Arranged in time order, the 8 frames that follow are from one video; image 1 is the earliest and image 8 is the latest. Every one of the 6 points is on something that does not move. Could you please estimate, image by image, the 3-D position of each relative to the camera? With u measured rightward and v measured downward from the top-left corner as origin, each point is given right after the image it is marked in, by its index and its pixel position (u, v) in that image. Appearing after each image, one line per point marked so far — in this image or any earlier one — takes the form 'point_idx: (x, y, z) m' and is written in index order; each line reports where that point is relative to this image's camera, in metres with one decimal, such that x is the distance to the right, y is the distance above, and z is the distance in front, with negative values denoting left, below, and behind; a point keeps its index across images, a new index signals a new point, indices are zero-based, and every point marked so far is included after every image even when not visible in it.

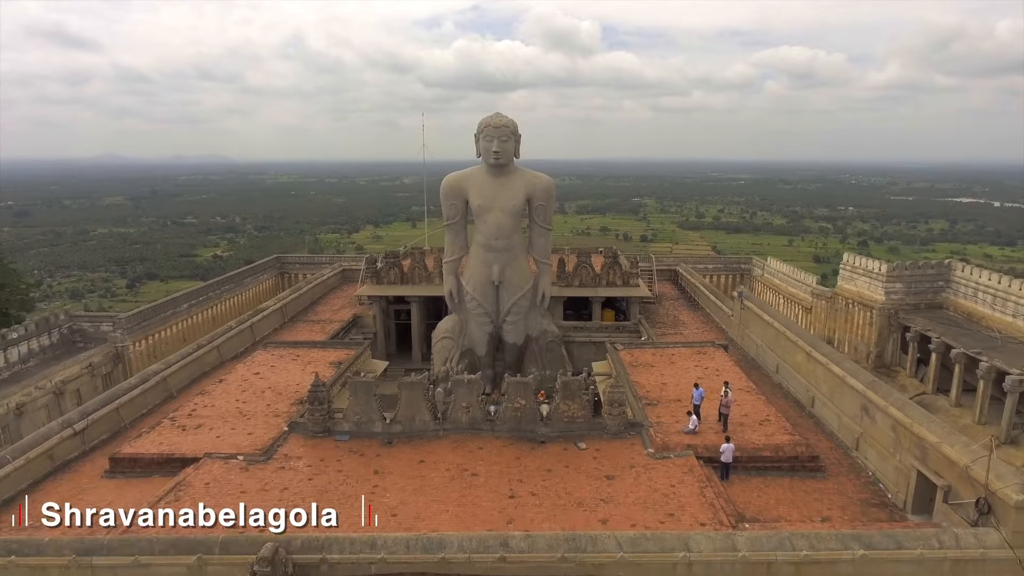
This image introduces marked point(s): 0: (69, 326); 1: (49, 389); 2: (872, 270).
0: (-9.6, -0.8, +14.5) m
1: (-8.6, -1.9, +12.3) m
2: (+7.7, +0.4, +14.2) m
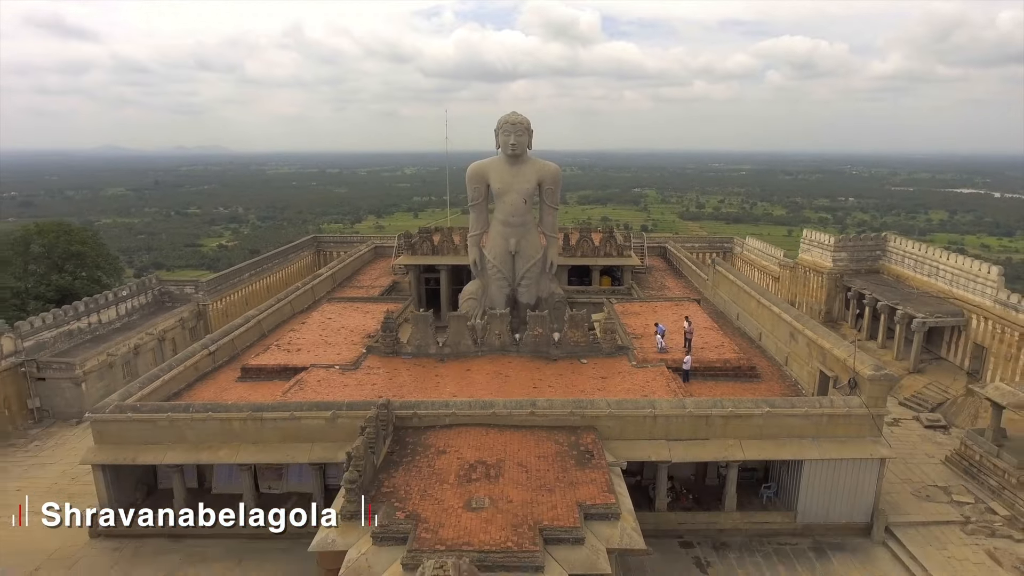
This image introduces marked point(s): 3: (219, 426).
0: (-9.2, 0.0, +17.5) m
1: (-8.3, -1.1, +15.3) m
2: (+8.1, +1.2, +17.1) m
3: (-3.8, -1.8, +8.6) m
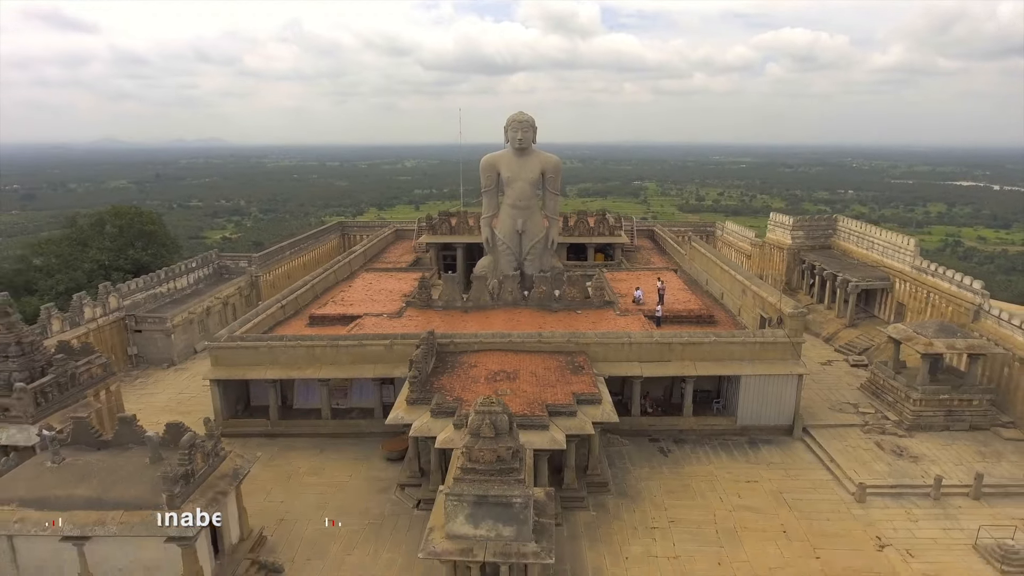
0: (-9.0, +0.7, +20.4) m
1: (-8.0, -0.3, +18.2) m
2: (+8.3, +2.0, +20.1) m
3: (-3.6, -1.1, +11.6) m
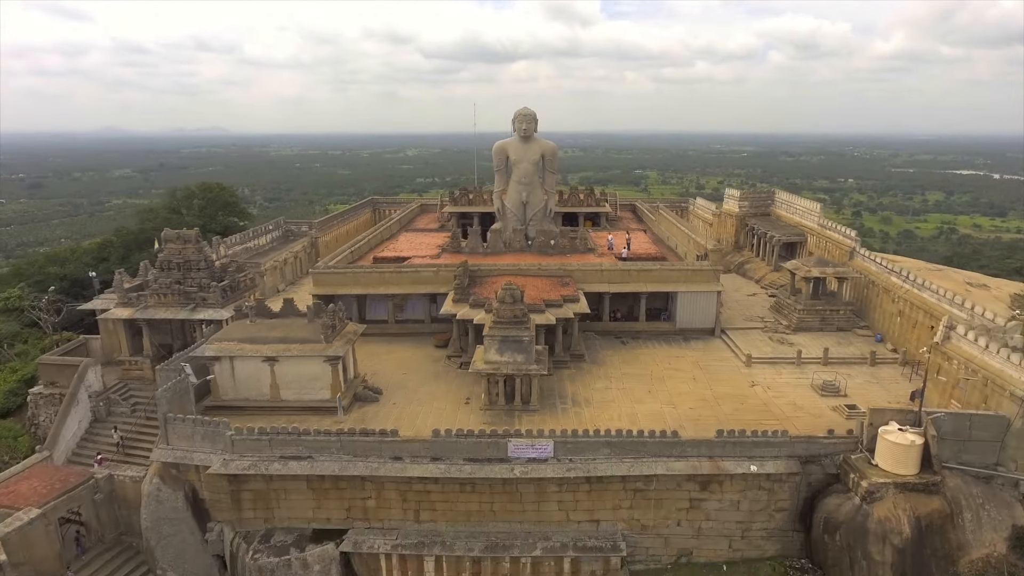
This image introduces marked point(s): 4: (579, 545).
0: (-8.8, +2.3, +25.7) m
1: (-7.8, +1.2, +23.5) m
2: (+8.5, +3.5, +25.3) m
3: (-3.4, +0.3, +16.9) m
4: (+1.1, -4.3, +11.1) m
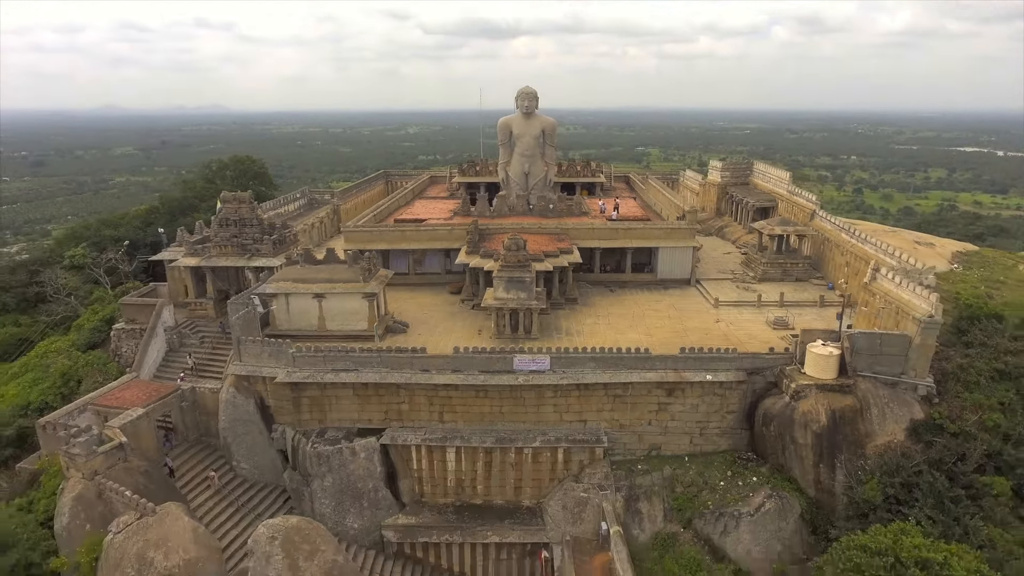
0: (-8.7, +3.9, +28.3) m
1: (-7.7, +2.7, +26.2) m
2: (+8.6, +5.1, +27.8) m
3: (-3.3, +1.6, +19.6) m
4: (+1.2, -3.1, +13.9) m
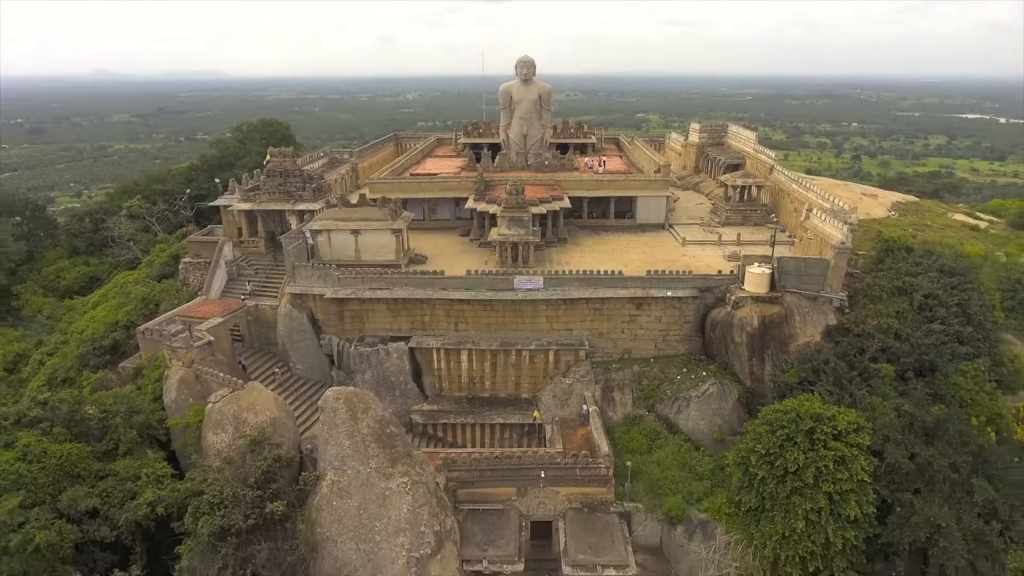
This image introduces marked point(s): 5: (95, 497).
0: (-8.7, +6.3, +31.6) m
1: (-7.7, +5.0, +29.5) m
2: (+8.6, +7.5, +31.1) m
3: (-3.3, +3.6, +23.0) m
4: (+1.3, -1.4, +17.5) m
5: (-7.9, -4.0, +12.7) m
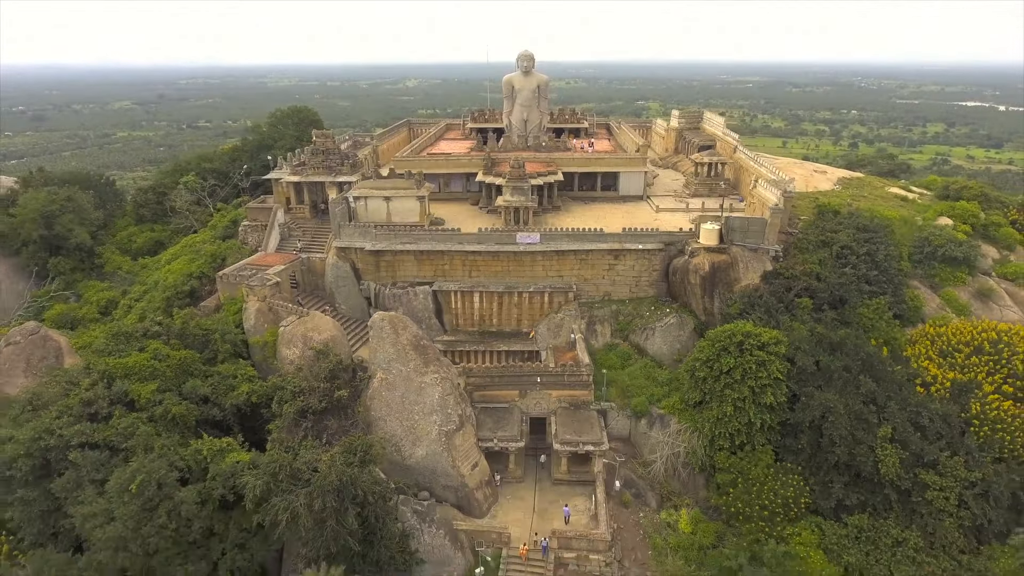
0: (-8.6, +8.0, +35.8) m
1: (-7.6, +6.7, +33.8) m
2: (+8.7, +9.2, +35.3) m
3: (-3.2, +5.2, +27.2) m
4: (+1.3, +0.1, +21.9) m
5: (-7.8, -2.5, +17.1) m
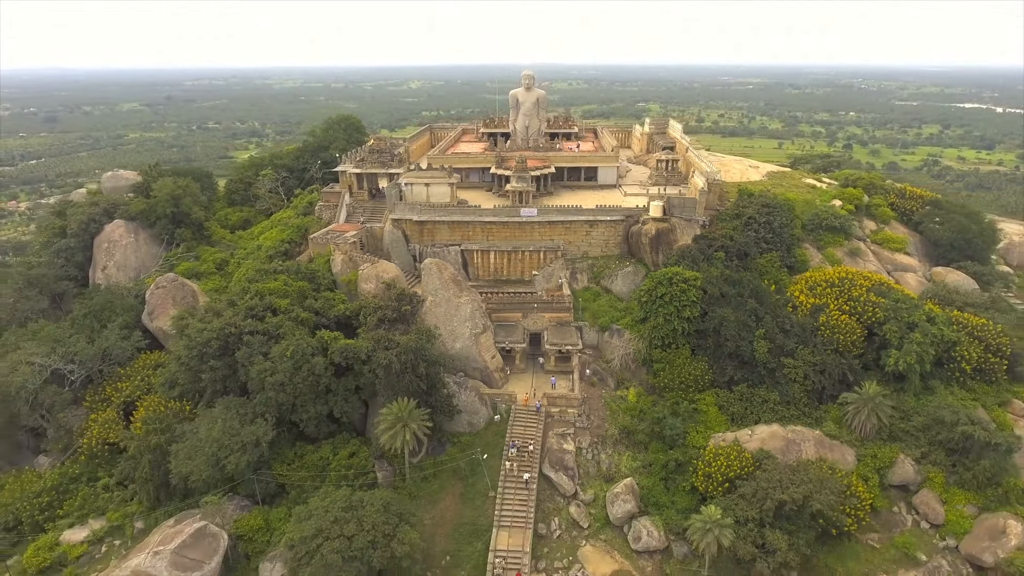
0: (-8.3, +9.9, +44.8) m
1: (-7.3, +8.6, +42.7) m
2: (+9.0, +11.1, +44.2) m
3: (-2.9, +7.1, +36.2) m
4: (+1.6, +1.9, +30.8) m
5: (-7.6, -0.7, +26.0) m
